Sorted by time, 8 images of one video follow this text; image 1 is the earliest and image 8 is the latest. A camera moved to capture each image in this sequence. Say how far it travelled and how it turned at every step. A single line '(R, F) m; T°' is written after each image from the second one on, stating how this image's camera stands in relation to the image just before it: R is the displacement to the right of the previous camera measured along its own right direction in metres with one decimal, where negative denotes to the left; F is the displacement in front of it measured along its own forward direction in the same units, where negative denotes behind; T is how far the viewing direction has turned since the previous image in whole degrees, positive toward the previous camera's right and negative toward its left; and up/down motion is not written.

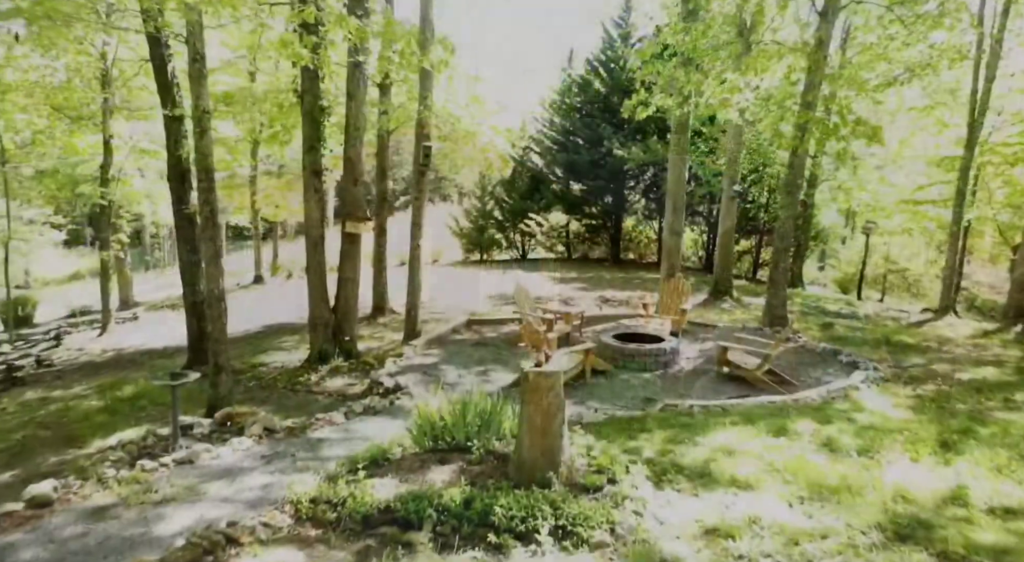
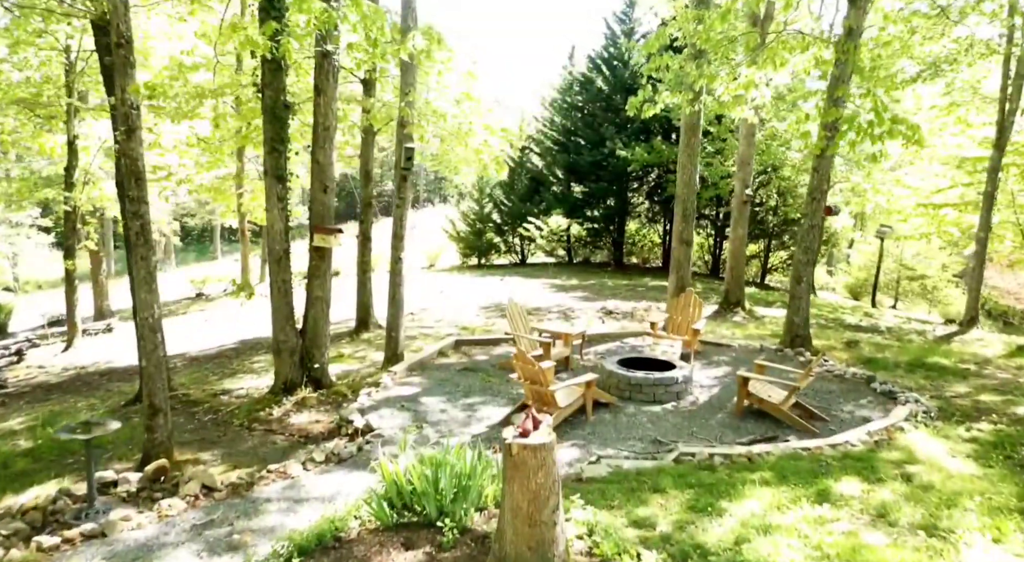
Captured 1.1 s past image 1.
(+0.1, +0.9) m; 0°
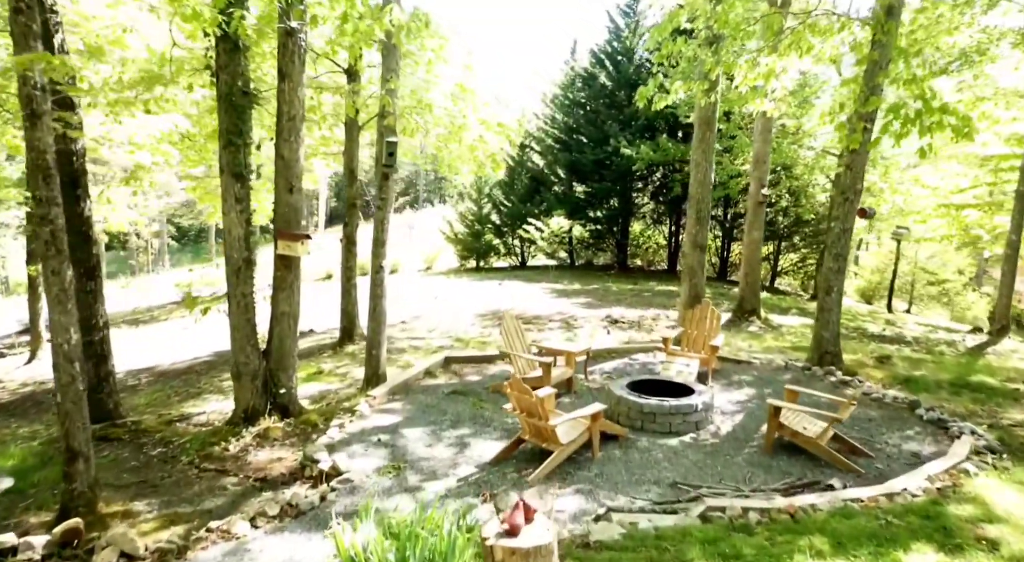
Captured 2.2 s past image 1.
(+0.1, +0.9) m; 0°
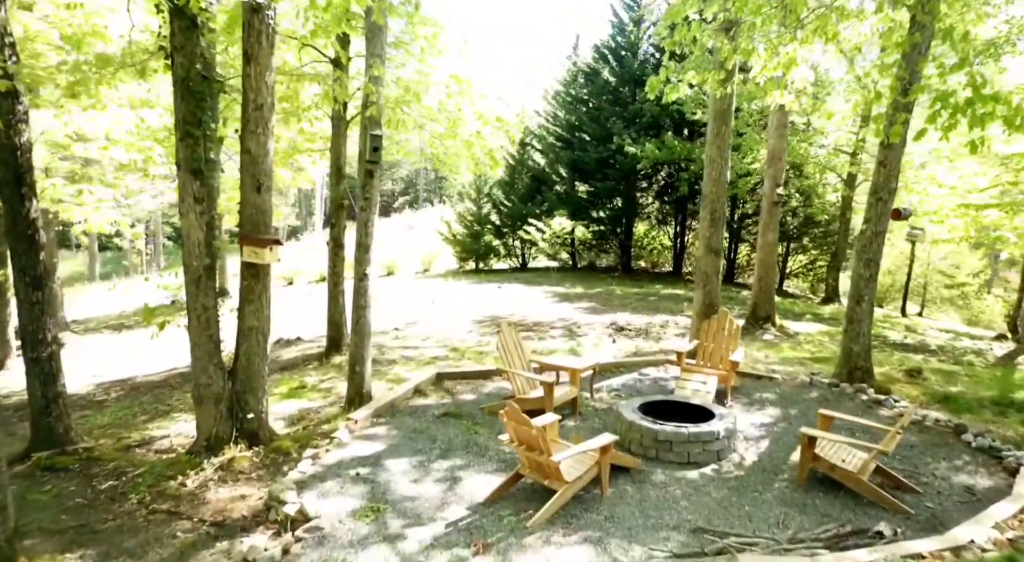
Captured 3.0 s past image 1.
(0.0, +0.7) m; 0°
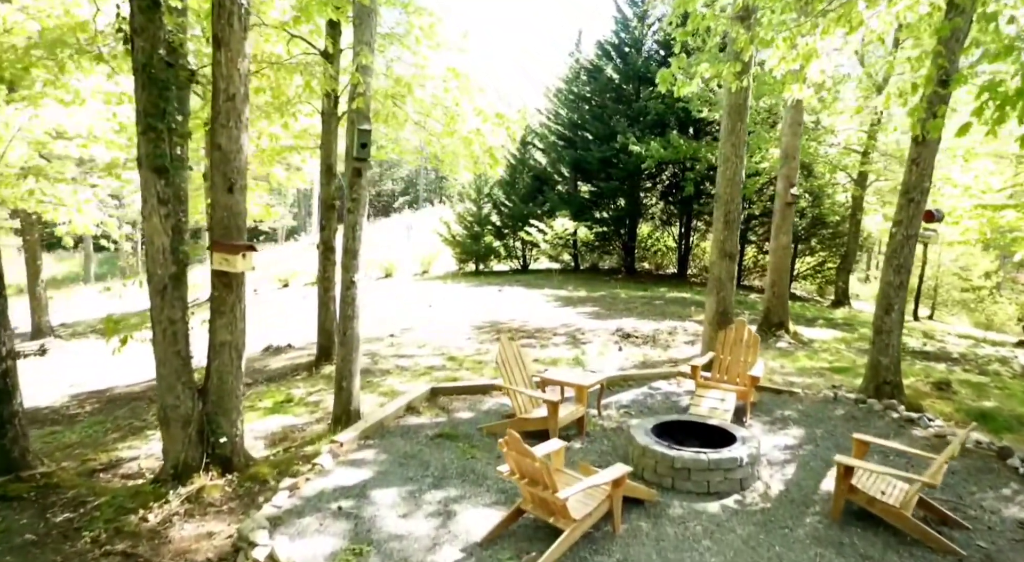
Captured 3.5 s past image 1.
(0.0, +0.5) m; 0°
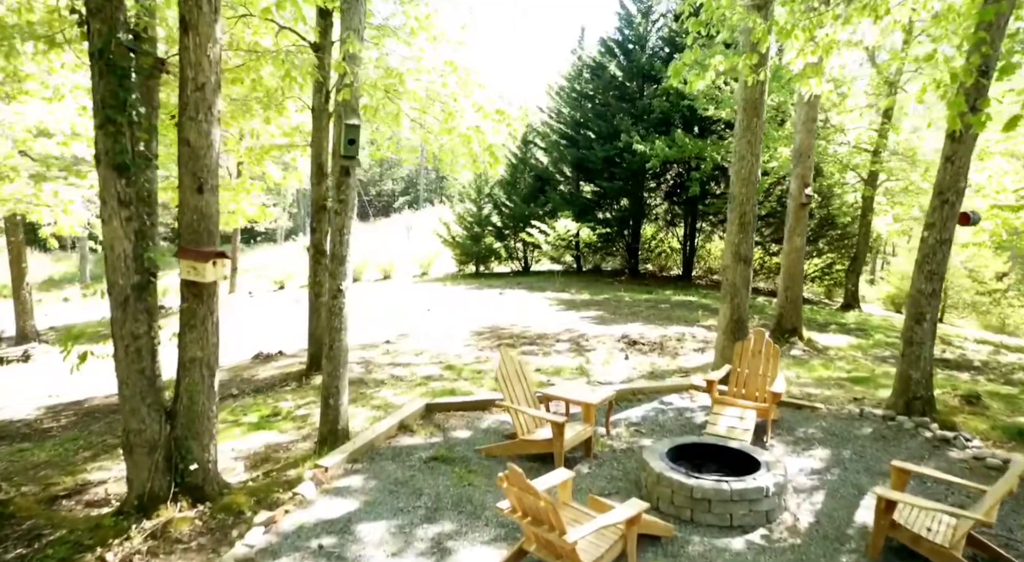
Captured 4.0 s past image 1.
(0.0, +0.5) m; 0°
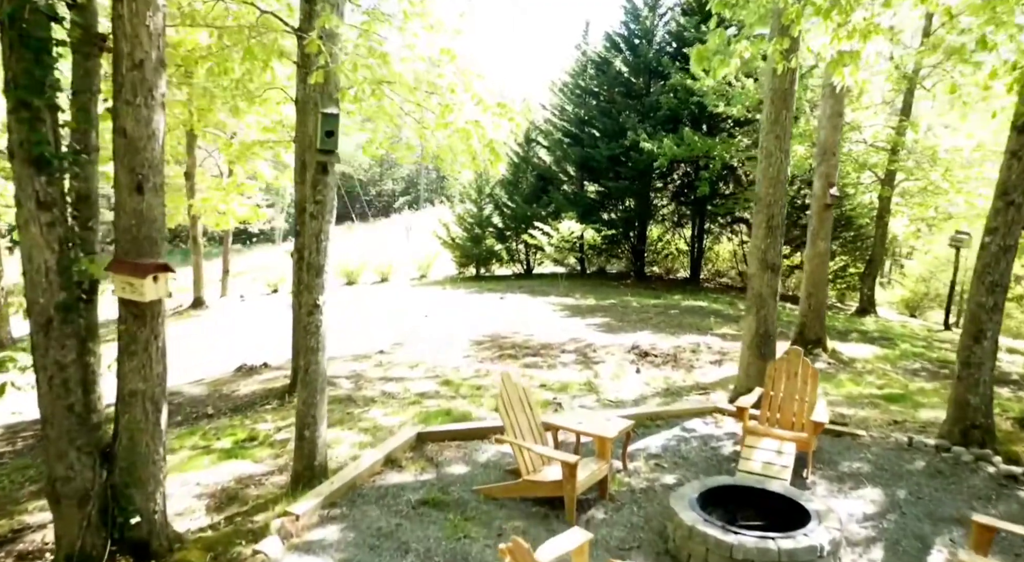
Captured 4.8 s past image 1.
(0.0, +0.7) m; 0°
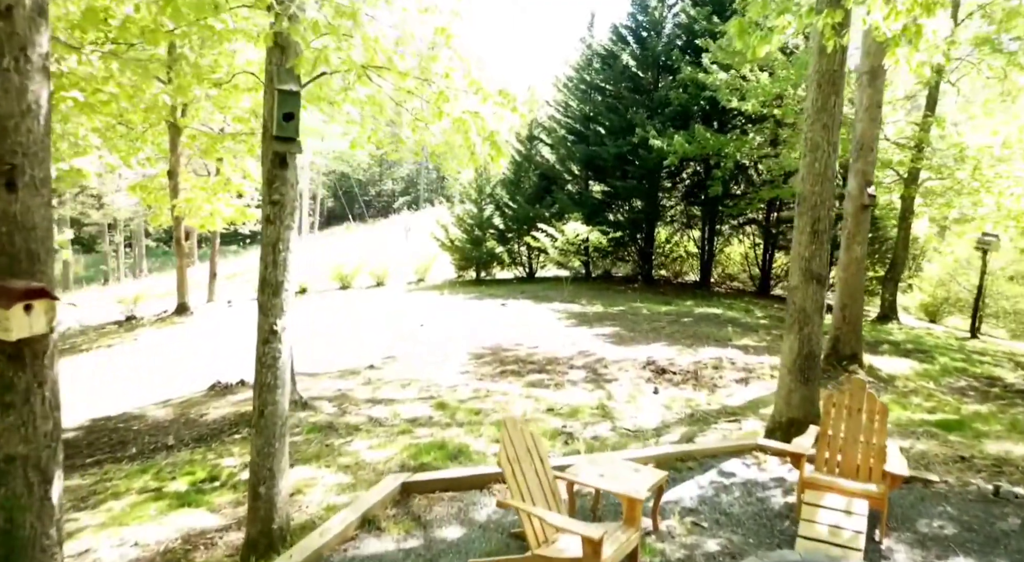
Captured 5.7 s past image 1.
(0.0, +0.9) m; 0°
